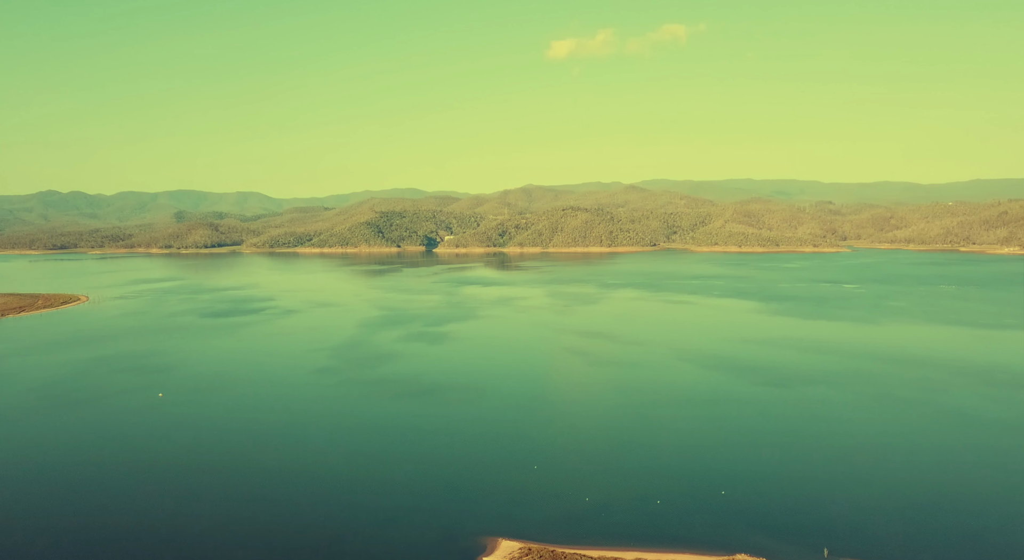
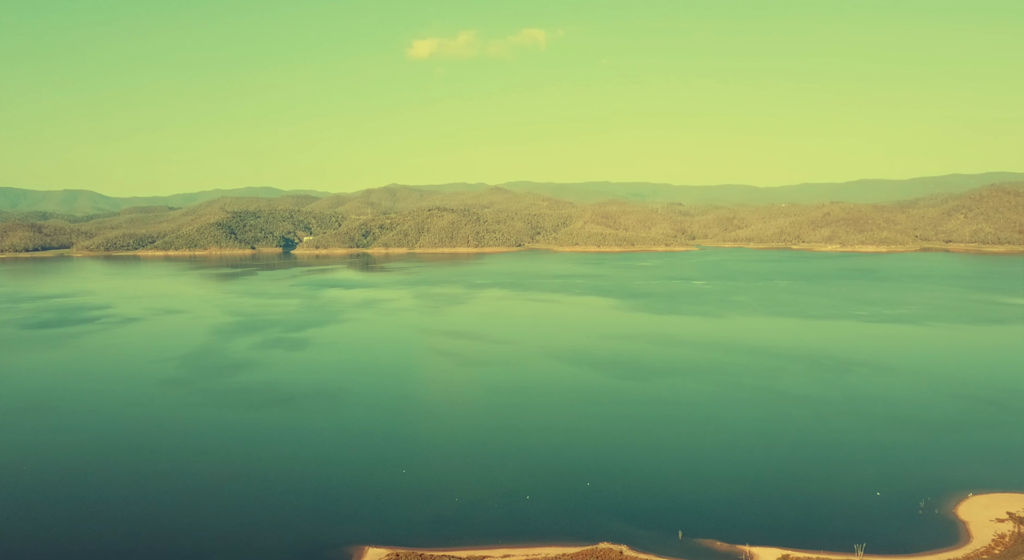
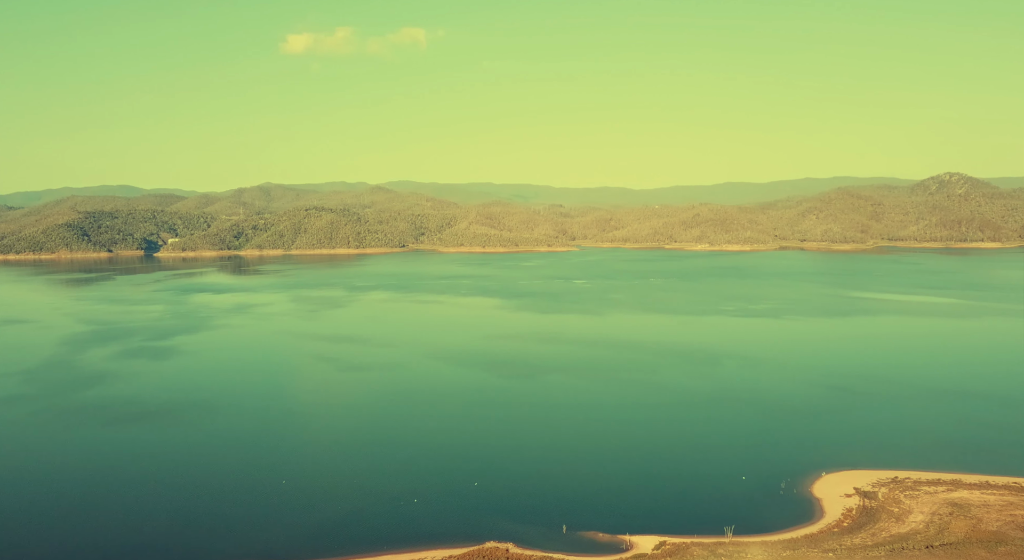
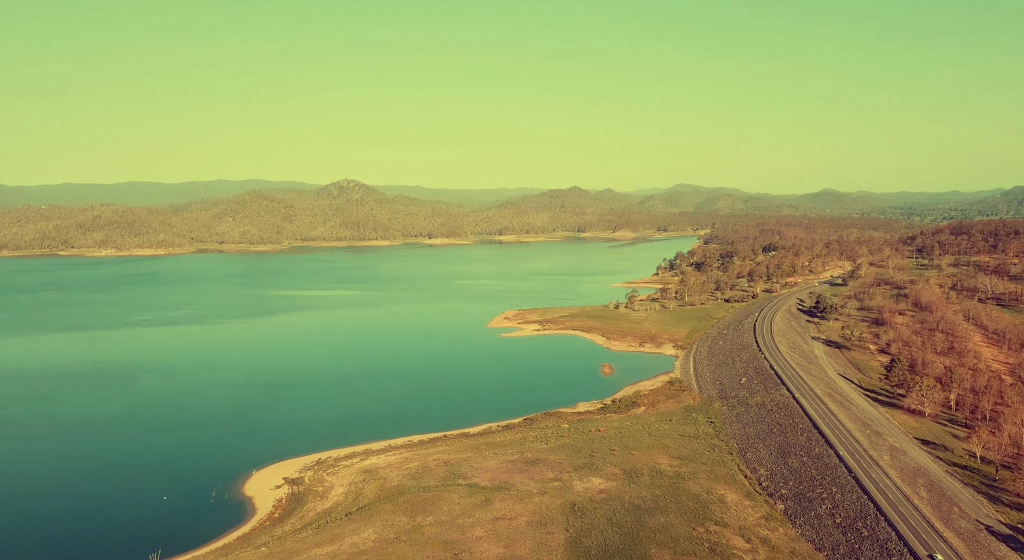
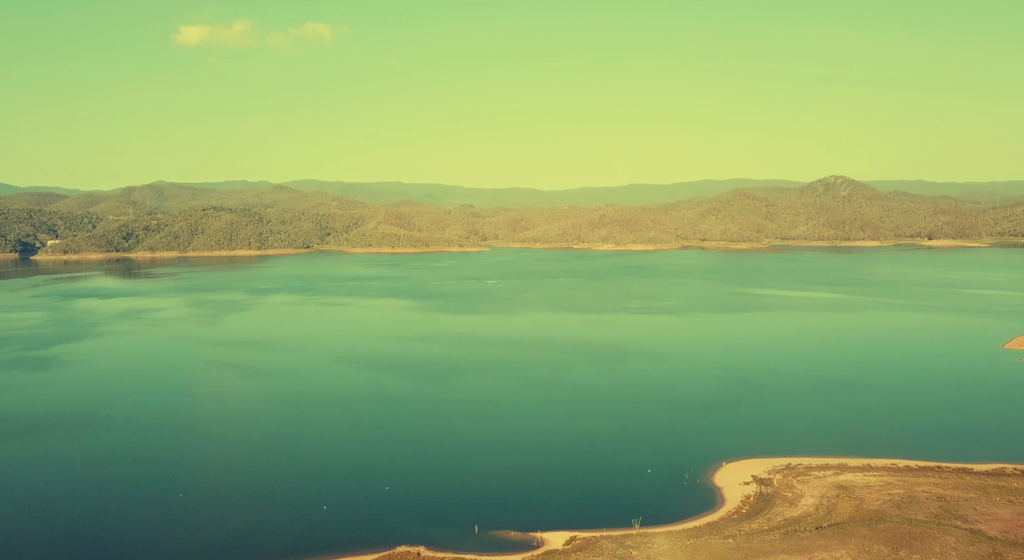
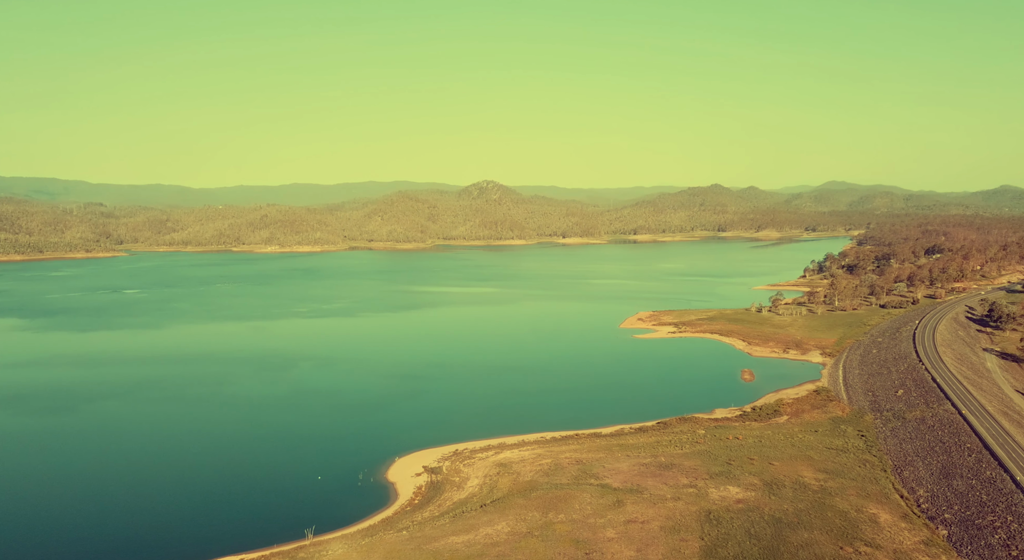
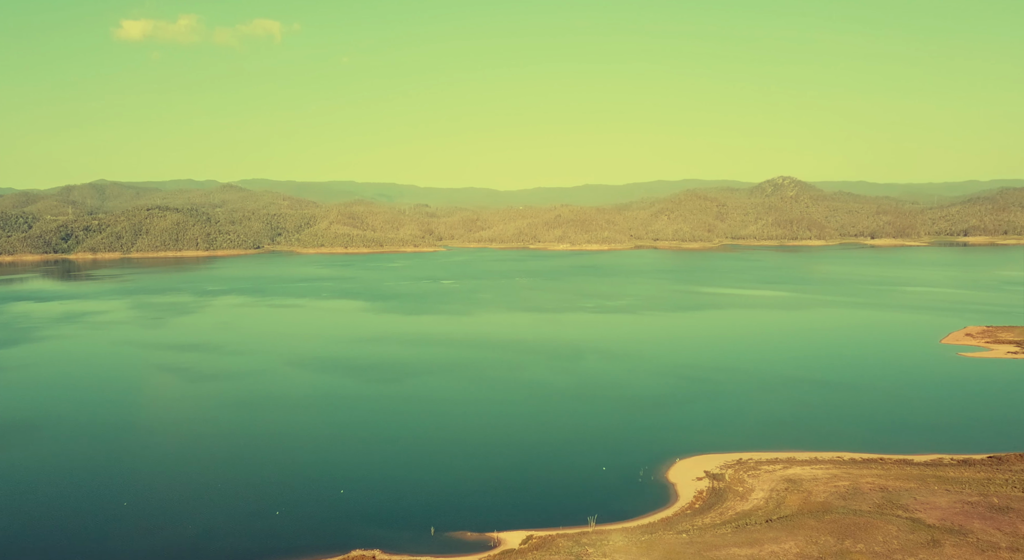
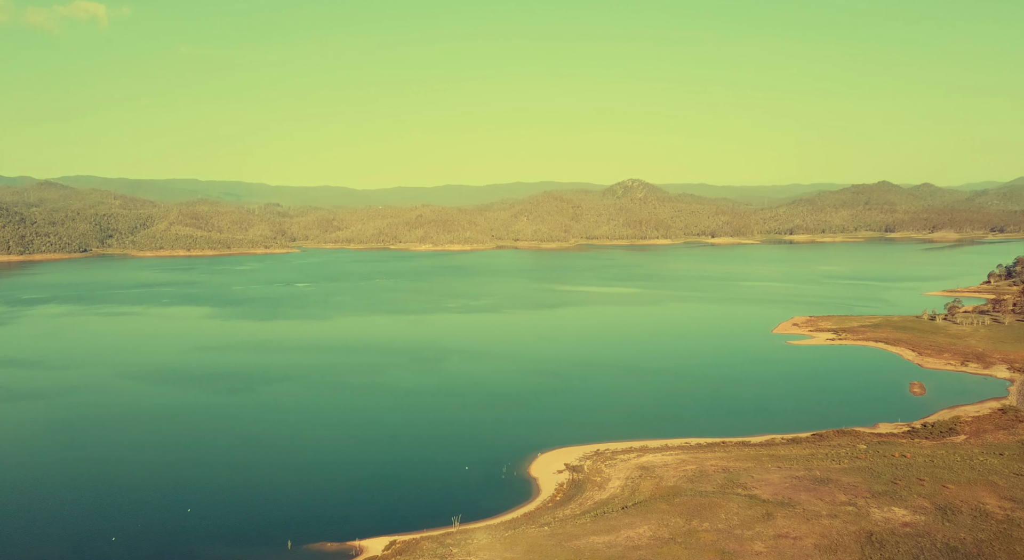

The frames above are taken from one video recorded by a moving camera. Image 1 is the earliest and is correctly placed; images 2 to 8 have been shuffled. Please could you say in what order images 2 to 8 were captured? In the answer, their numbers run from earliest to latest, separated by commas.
2, 3, 5, 7, 8, 6, 4
